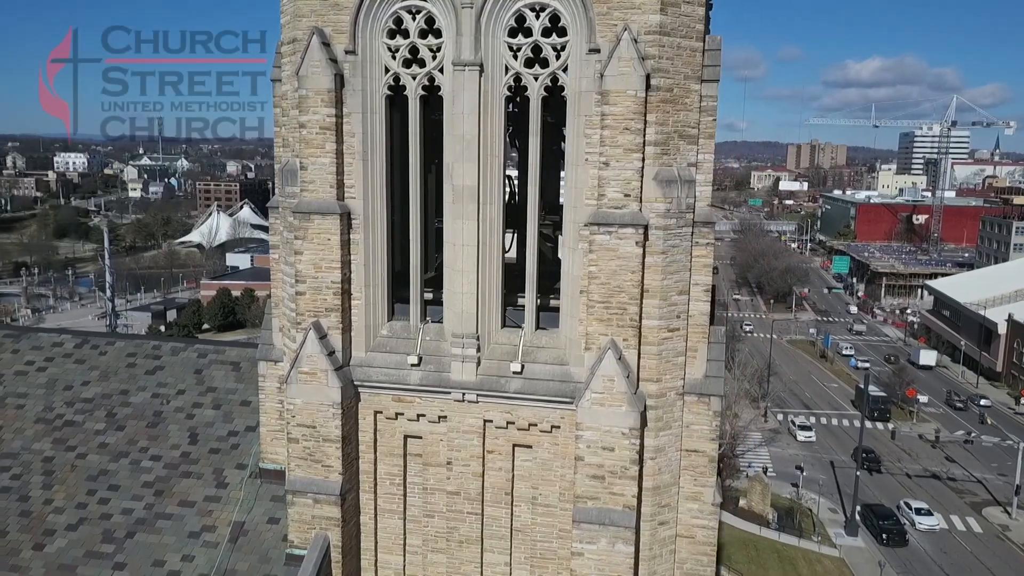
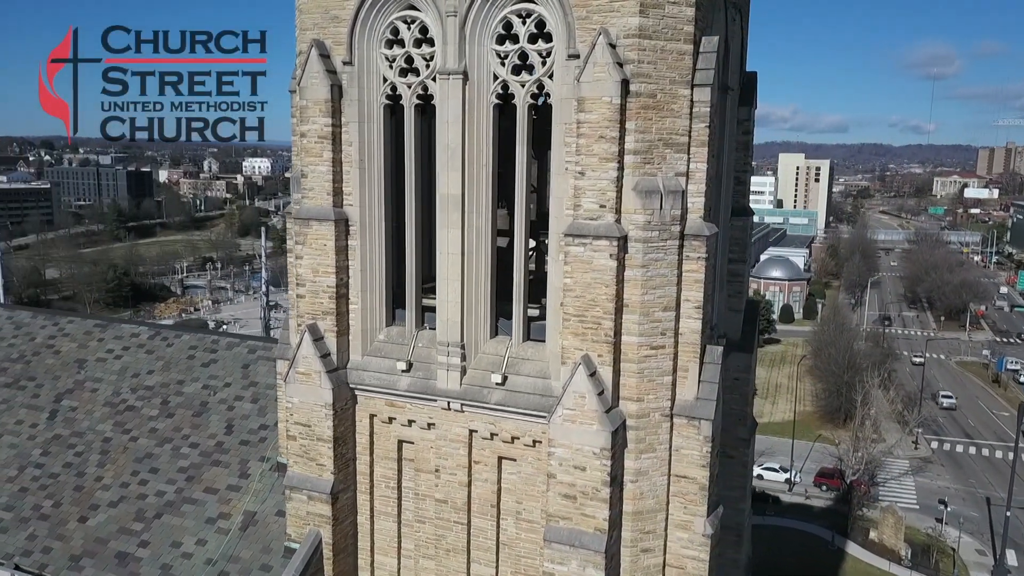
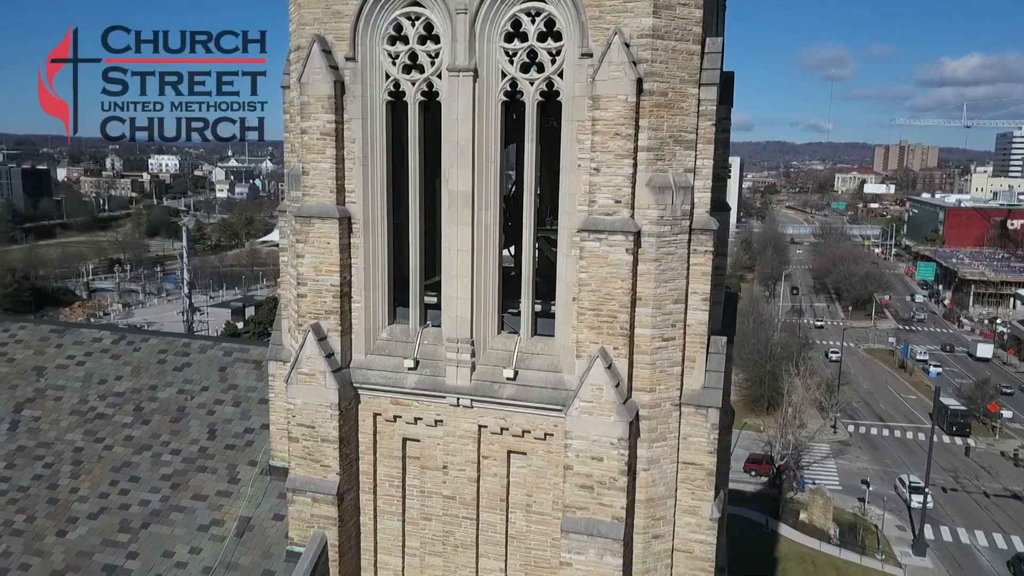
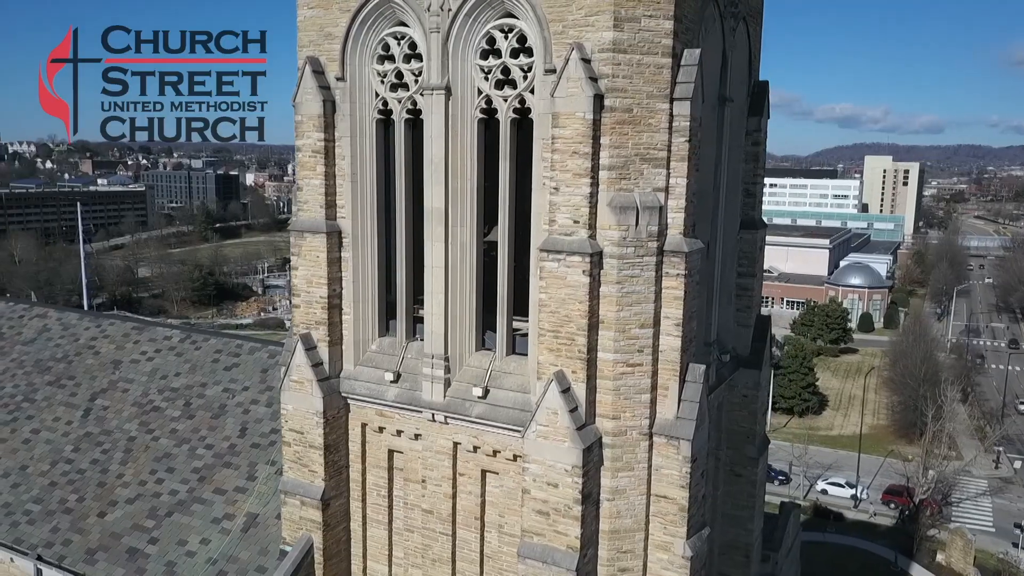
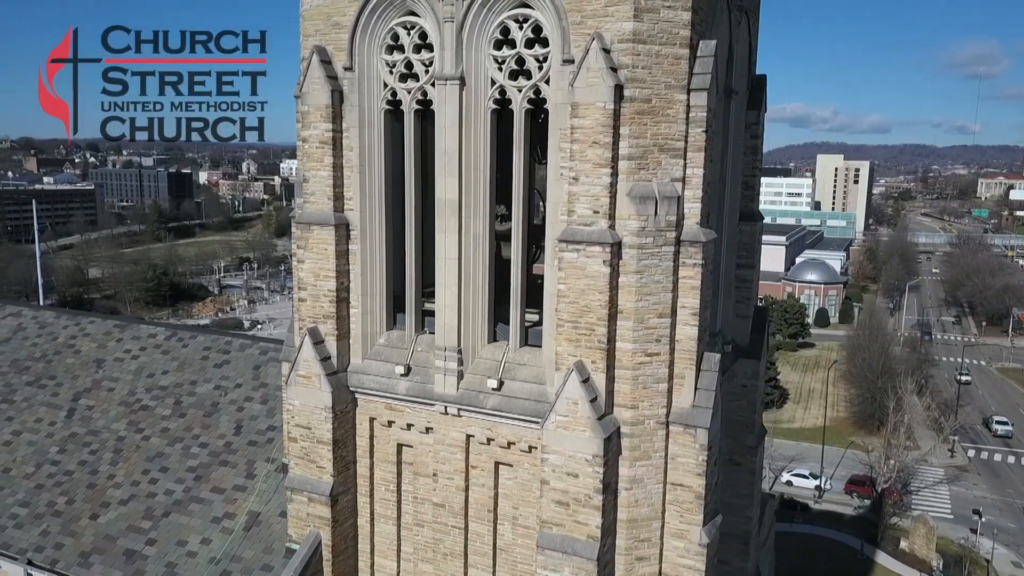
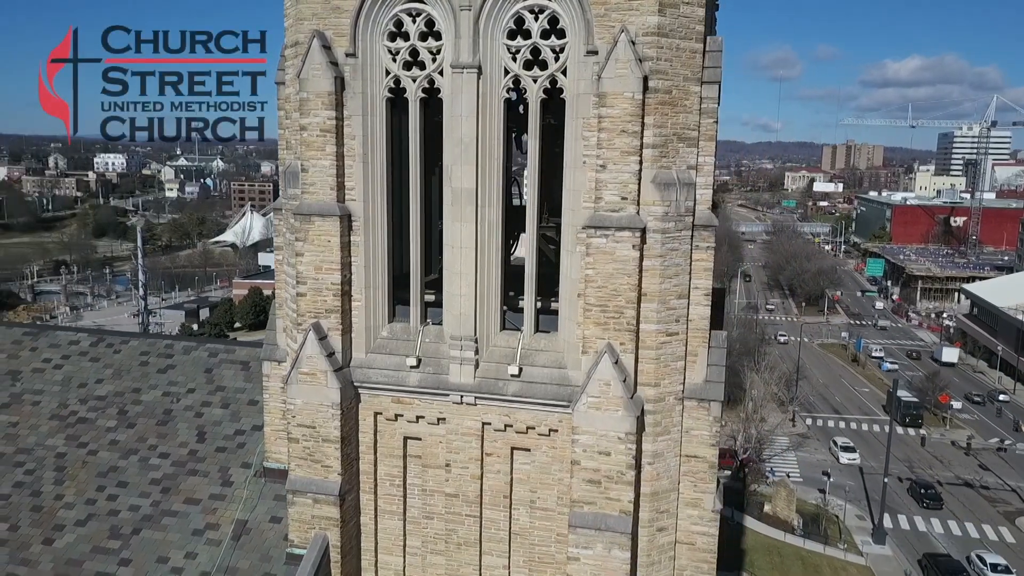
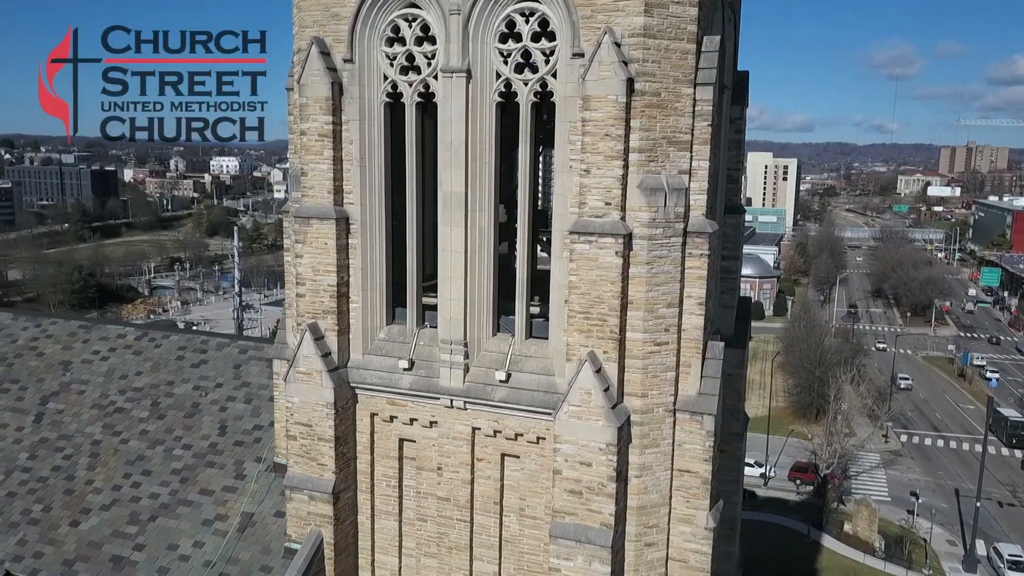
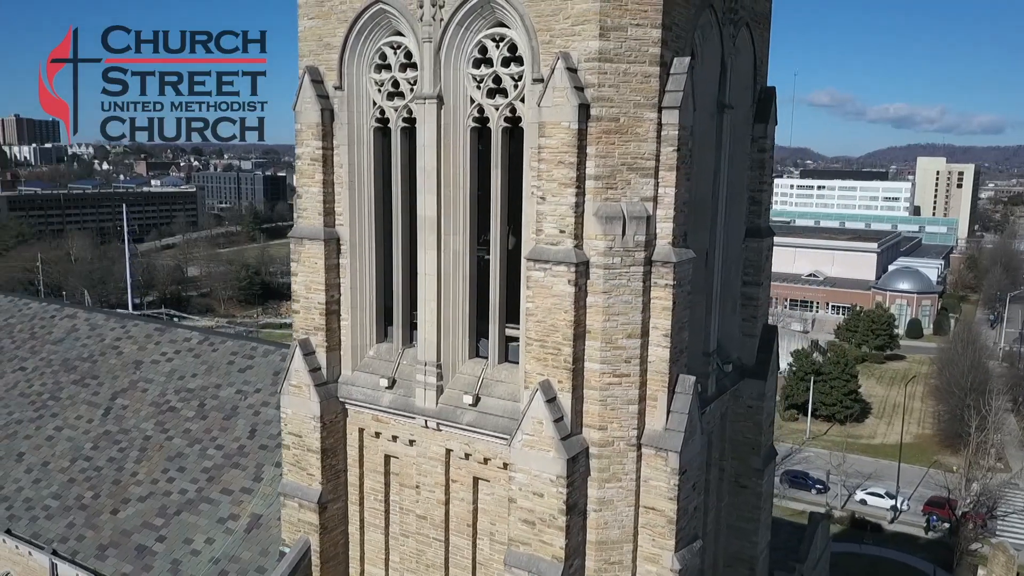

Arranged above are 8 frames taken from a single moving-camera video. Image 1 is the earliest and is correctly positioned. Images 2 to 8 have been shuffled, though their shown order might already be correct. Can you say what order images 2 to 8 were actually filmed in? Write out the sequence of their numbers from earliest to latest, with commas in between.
6, 3, 7, 2, 5, 4, 8
